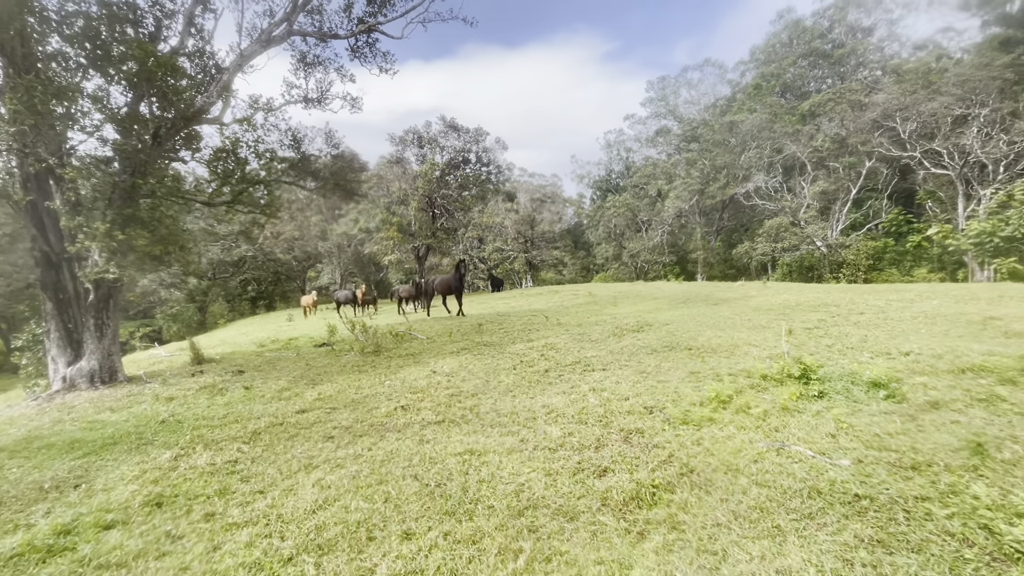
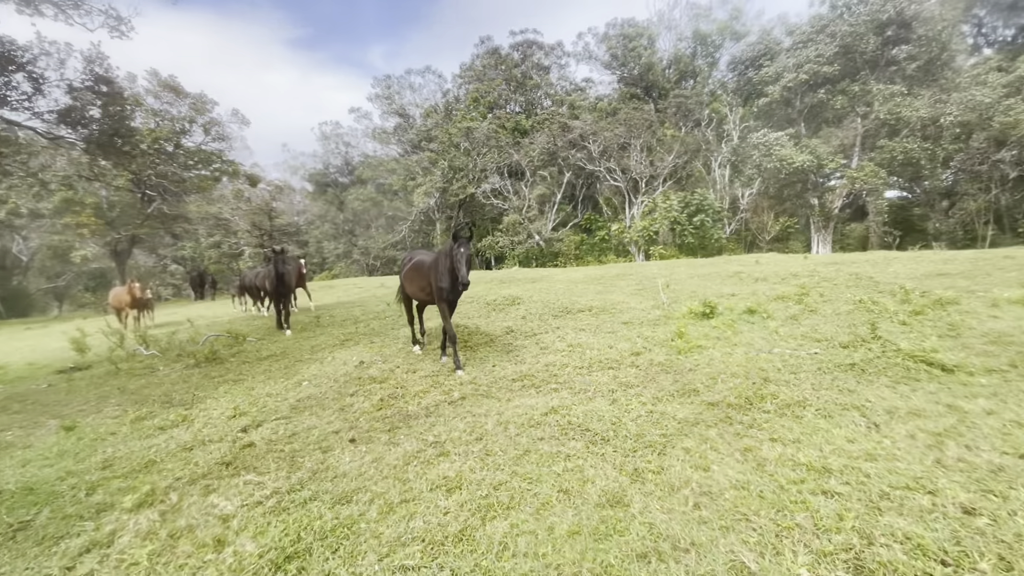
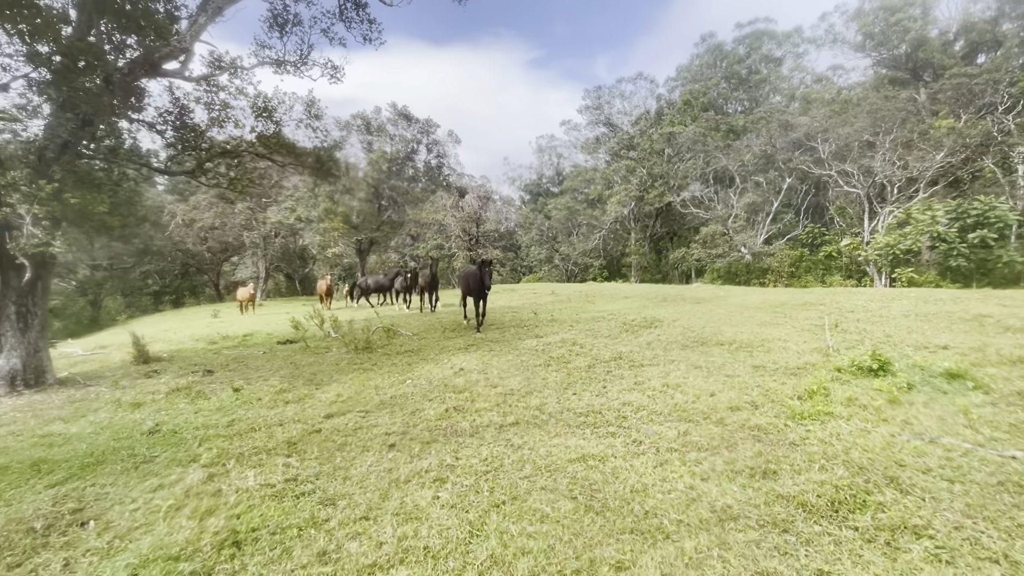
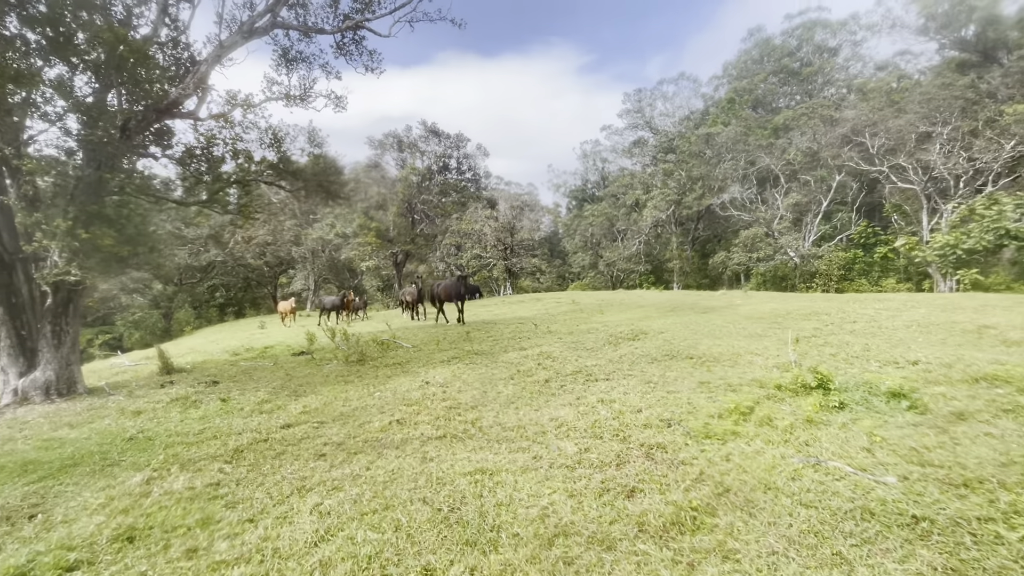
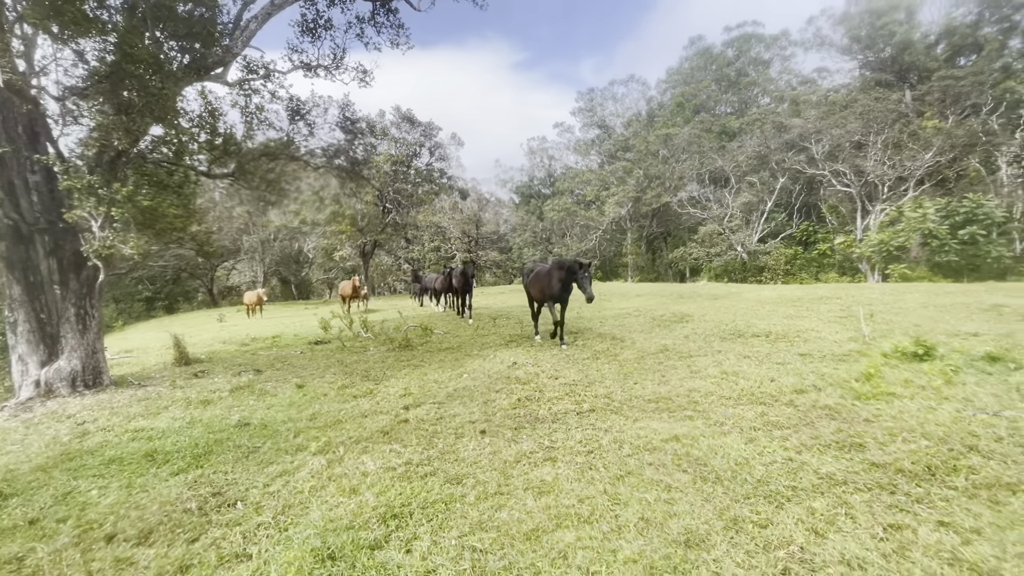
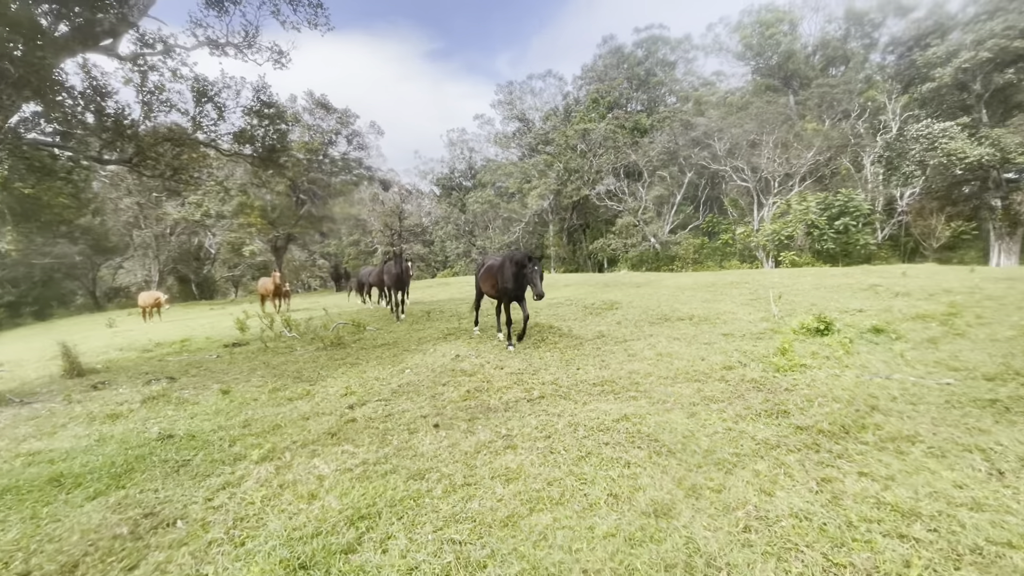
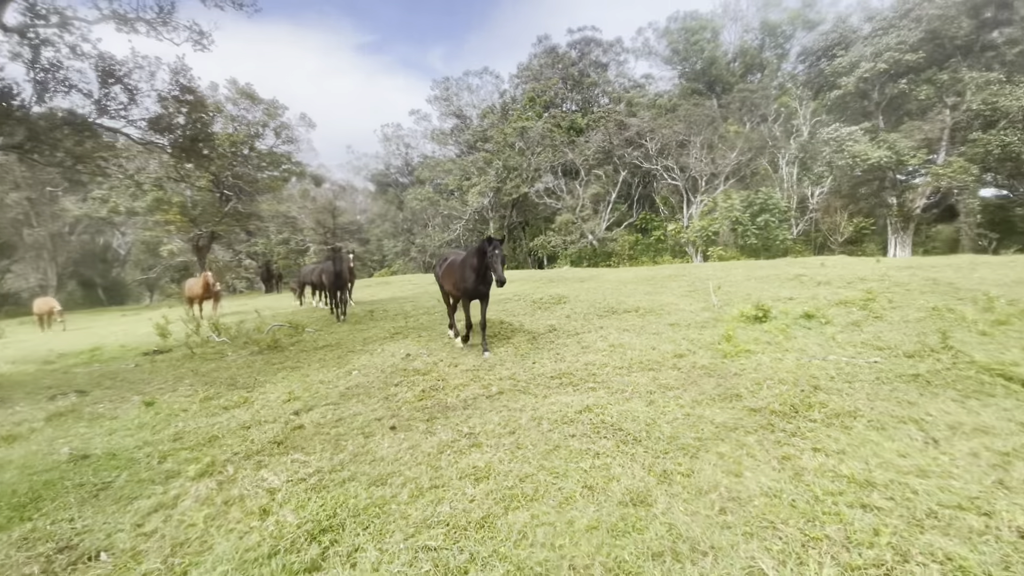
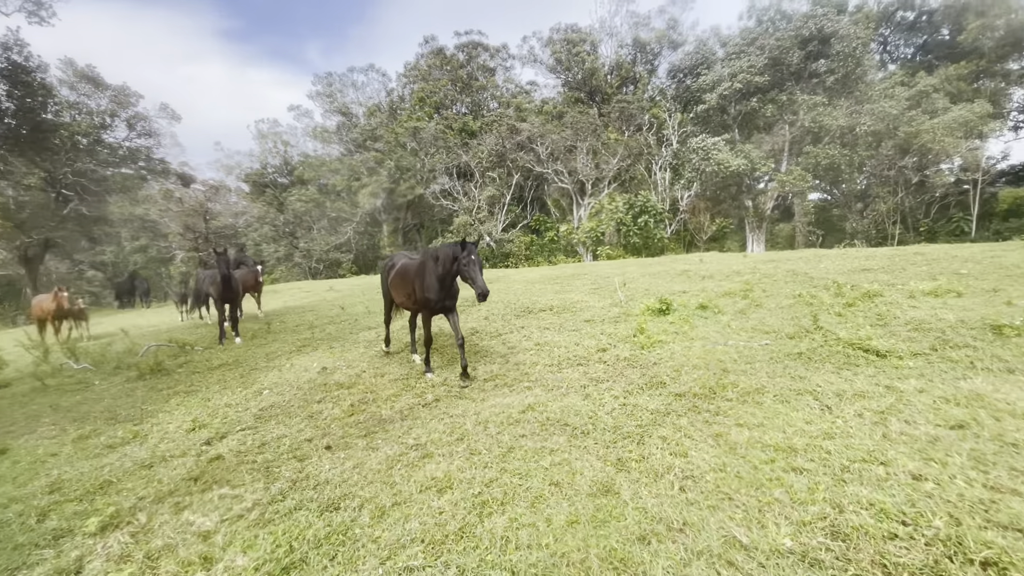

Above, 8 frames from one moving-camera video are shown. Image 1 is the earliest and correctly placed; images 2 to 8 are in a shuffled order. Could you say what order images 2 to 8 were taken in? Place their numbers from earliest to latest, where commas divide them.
4, 3, 5, 6, 7, 2, 8
